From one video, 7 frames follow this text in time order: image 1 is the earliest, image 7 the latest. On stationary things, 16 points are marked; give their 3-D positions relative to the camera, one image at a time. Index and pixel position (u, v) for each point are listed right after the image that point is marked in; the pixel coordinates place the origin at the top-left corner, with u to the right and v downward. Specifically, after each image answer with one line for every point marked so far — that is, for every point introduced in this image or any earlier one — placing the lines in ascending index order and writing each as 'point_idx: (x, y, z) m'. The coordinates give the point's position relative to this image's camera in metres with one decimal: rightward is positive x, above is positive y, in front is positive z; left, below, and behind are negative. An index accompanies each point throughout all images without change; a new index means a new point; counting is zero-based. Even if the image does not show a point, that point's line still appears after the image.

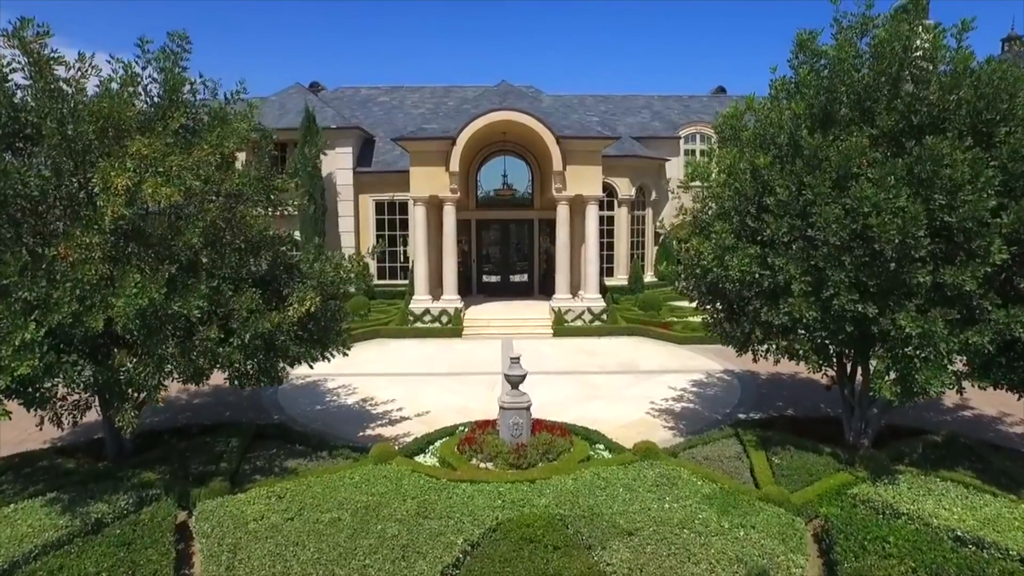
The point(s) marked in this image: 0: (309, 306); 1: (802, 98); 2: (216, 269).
0: (-2.8, -0.3, +8.9) m
1: (+4.2, +2.8, +9.4) m
2: (-3.9, +0.3, +8.5) m
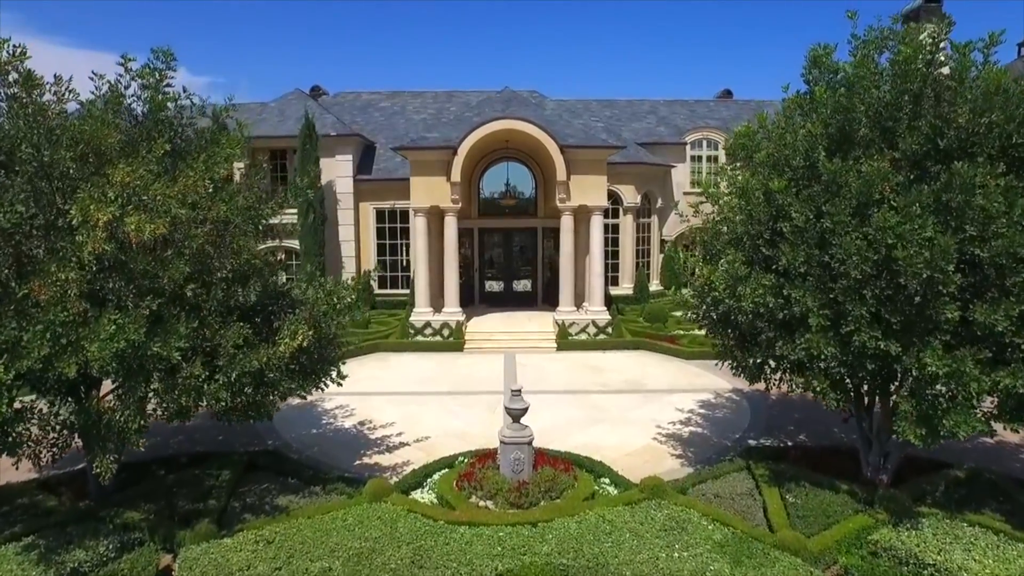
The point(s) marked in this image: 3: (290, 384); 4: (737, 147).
0: (-2.8, -0.7, +8.4) m
1: (+4.2, +2.4, +8.9) m
2: (-3.8, -0.2, +8.1) m
3: (-3.0, -1.3, +8.8) m
4: (+3.6, +2.2, +10.2) m
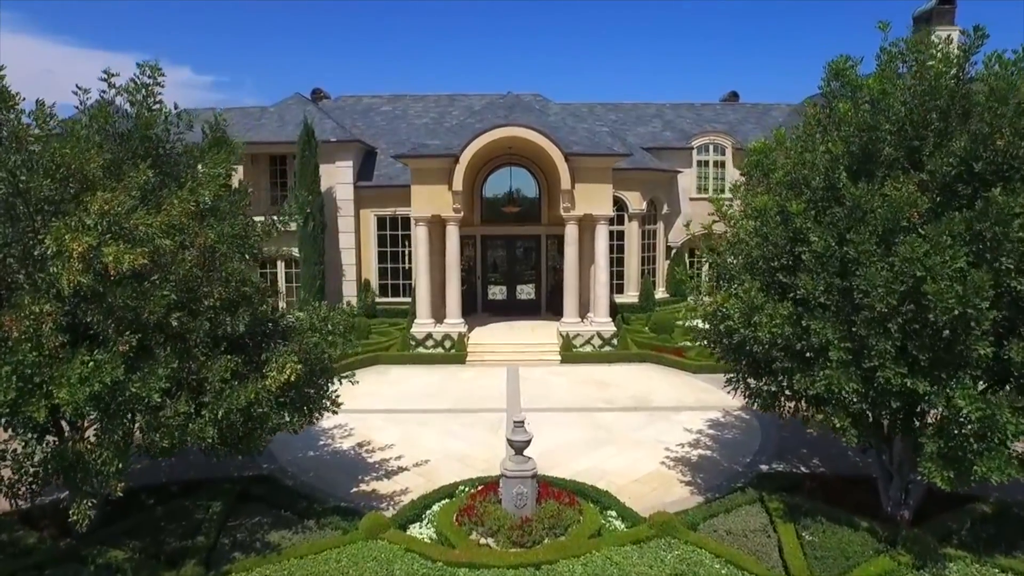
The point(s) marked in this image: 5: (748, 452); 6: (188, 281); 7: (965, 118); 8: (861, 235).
0: (-2.7, -1.1, +8.0) m
1: (+4.2, +2.0, +8.4) m
2: (-3.8, -0.5, +7.7) m
3: (-3.0, -1.7, +8.4) m
4: (+3.6, +1.8, +9.7) m
5: (+4.6, -3.2, +12.8) m
6: (-3.9, +0.1, +7.7) m
7: (+5.5, +2.1, +7.9) m
8: (+4.0, +0.6, +7.4) m
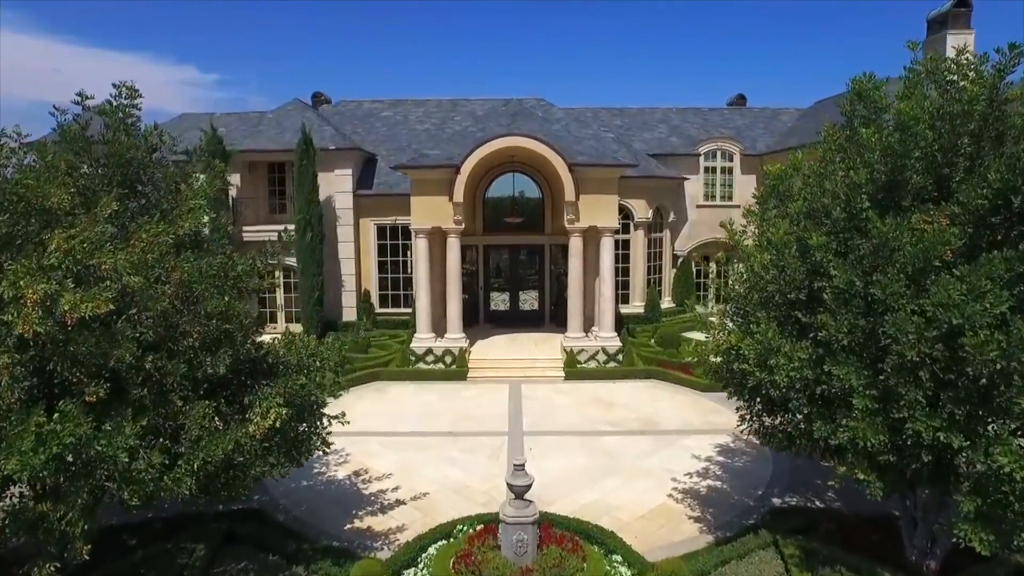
0: (-2.8, -1.5, +7.5) m
1: (+4.2, +1.6, +7.8) m
2: (-3.8, -1.0, +7.2) m
3: (-3.0, -2.1, +7.8) m
4: (+3.6, +1.4, +9.2) m
5: (+4.7, -3.7, +12.2) m
6: (-3.9, -0.4, +7.2) m
7: (+5.5, +1.6, +7.3) m
8: (+4.0, +0.1, +6.9) m
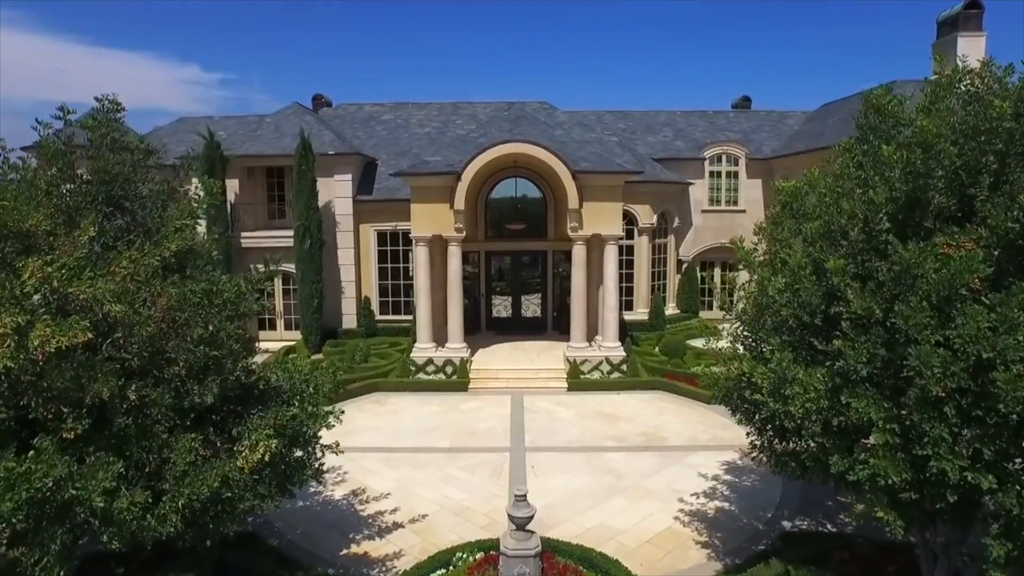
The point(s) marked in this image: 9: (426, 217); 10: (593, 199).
0: (-2.7, -1.8, +7.1) m
1: (+4.3, +1.3, +7.5) m
2: (-3.8, -1.3, +6.8) m
3: (-3.0, -2.4, +7.5) m
4: (+3.6, +1.1, +8.8) m
5: (+4.7, -4.0, +11.9) m
6: (-3.9, -0.6, +6.8) m
7: (+5.5, +1.3, +6.9) m
8: (+4.0, -0.1, +6.5) m
9: (-2.6, +2.1, +19.6) m
10: (+2.4, +2.7, +19.6) m
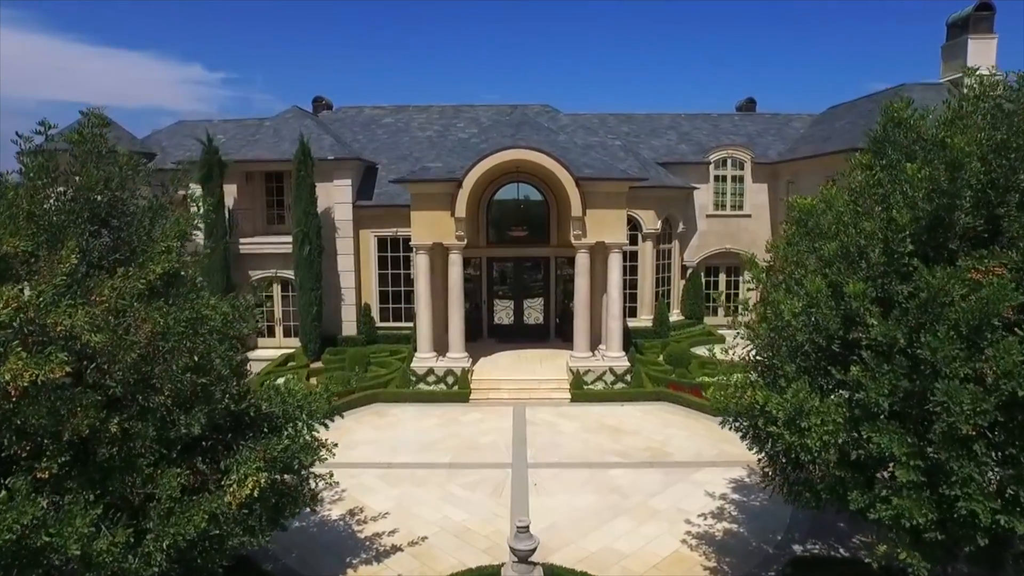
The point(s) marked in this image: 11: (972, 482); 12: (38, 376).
0: (-2.7, -2.1, +6.8) m
1: (+4.3, +1.0, +7.1) m
2: (-3.8, -1.5, +6.5) m
3: (-3.0, -2.7, +7.2) m
4: (+3.7, +0.8, +8.4) m
5: (+4.7, -4.2, +11.5) m
6: (-3.8, -0.9, +6.5) m
7: (+5.6, +1.1, +6.6) m
8: (+4.0, -0.4, +6.1) m
9: (-2.5, +1.9, +19.2) m
10: (+2.5, +2.4, +19.2) m
11: (+4.2, -1.7, +5.9) m
12: (-4.0, -0.8, +5.6) m
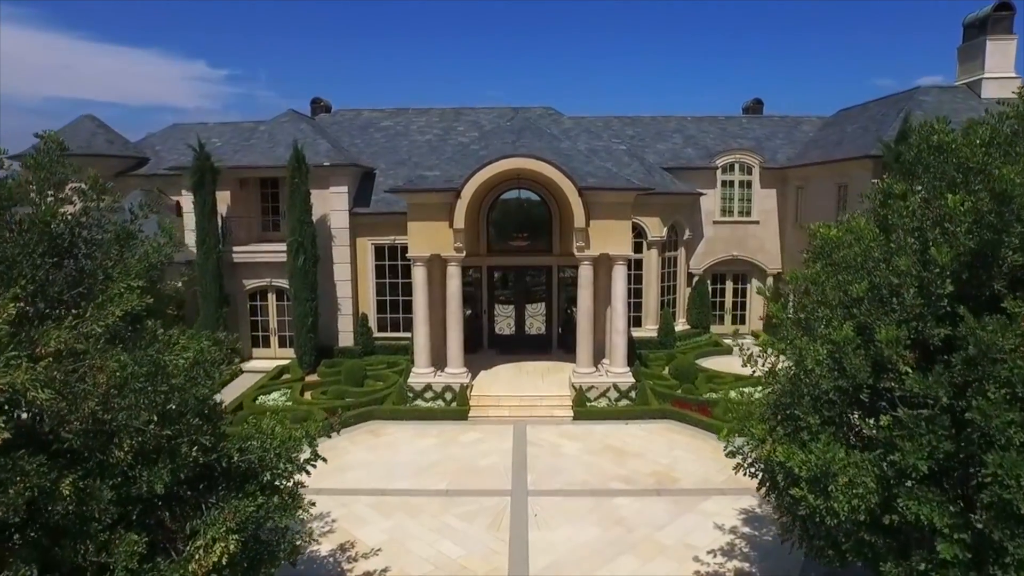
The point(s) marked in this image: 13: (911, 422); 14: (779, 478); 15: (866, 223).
0: (-2.8, -2.5, +6.1) m
1: (+4.2, +0.6, +6.4) m
2: (-3.9, -2.0, +5.8) m
3: (-3.0, -3.1, +6.5) m
4: (+3.6, +0.4, +7.7) m
5: (+4.7, -4.6, +10.8) m
6: (-3.9, -1.3, +5.8) m
7: (+5.5, +0.6, +5.9) m
8: (+4.0, -0.9, +5.4) m
9: (-2.5, +1.5, +18.5) m
10: (+2.5, +2.1, +18.5) m
11: (+4.1, -2.2, +5.2) m
12: (-4.1, -1.2, +4.9) m
13: (+3.7, -1.2, +5.9) m
14: (+3.0, -2.1, +7.1) m
15: (+4.0, +0.7, +7.3) m
